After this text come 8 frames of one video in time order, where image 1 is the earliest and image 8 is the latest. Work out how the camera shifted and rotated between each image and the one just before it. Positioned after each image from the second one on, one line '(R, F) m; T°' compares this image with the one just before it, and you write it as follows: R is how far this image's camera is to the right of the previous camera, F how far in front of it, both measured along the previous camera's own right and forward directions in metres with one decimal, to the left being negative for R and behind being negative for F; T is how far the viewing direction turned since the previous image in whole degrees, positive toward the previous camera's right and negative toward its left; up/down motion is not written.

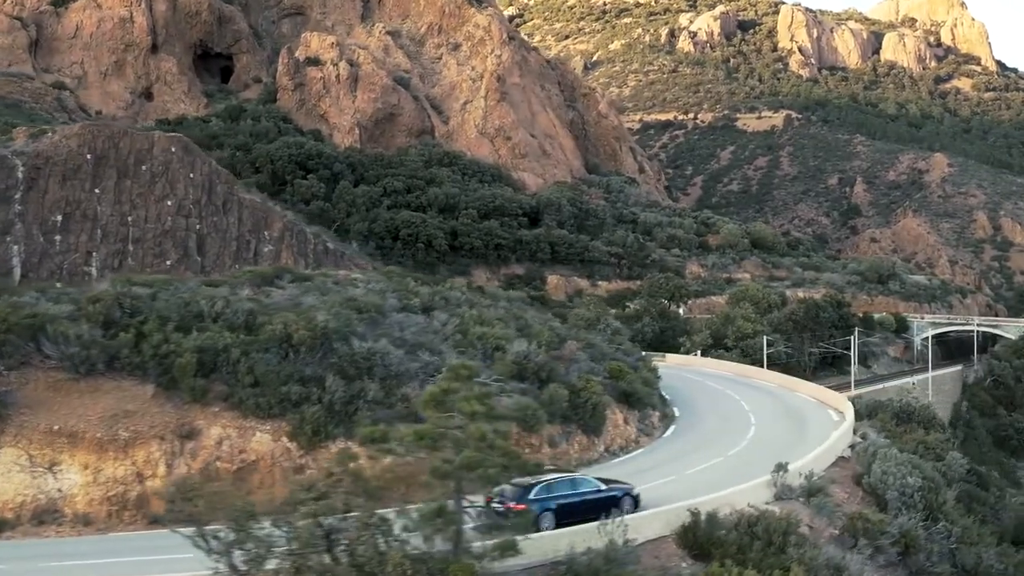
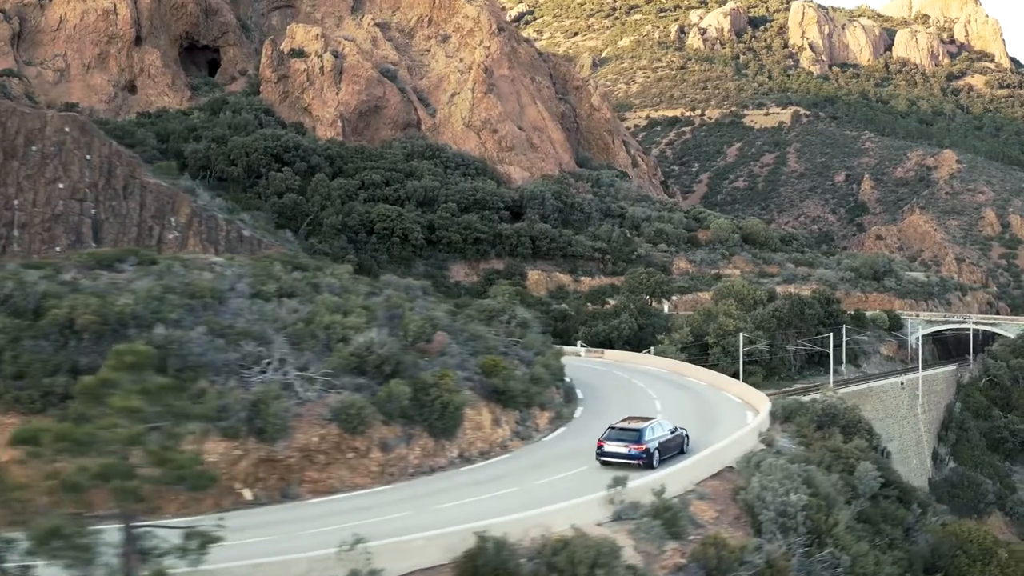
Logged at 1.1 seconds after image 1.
(+1.4, +1.9) m; -1°
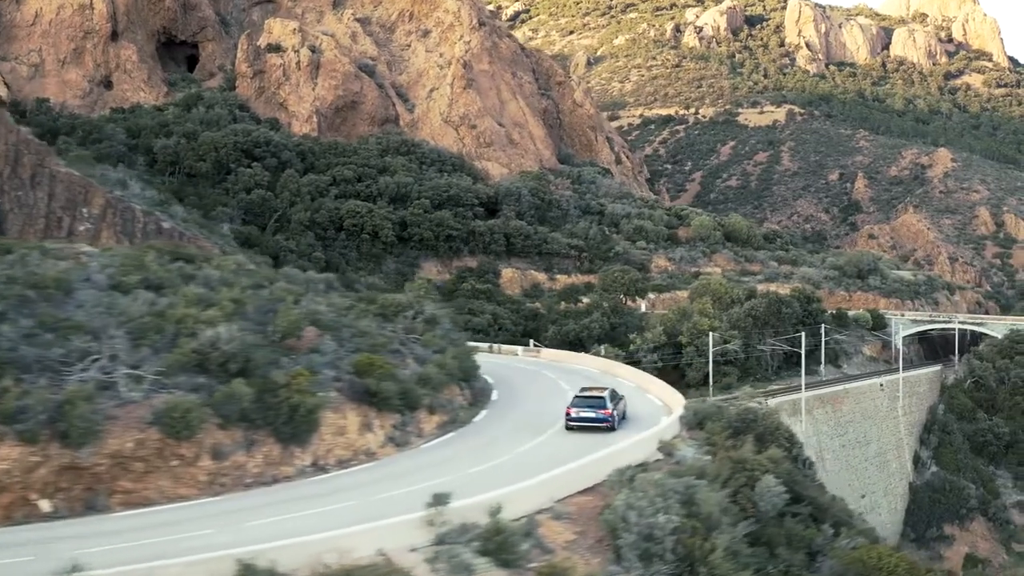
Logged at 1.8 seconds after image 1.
(+1.0, +1.3) m; 0°
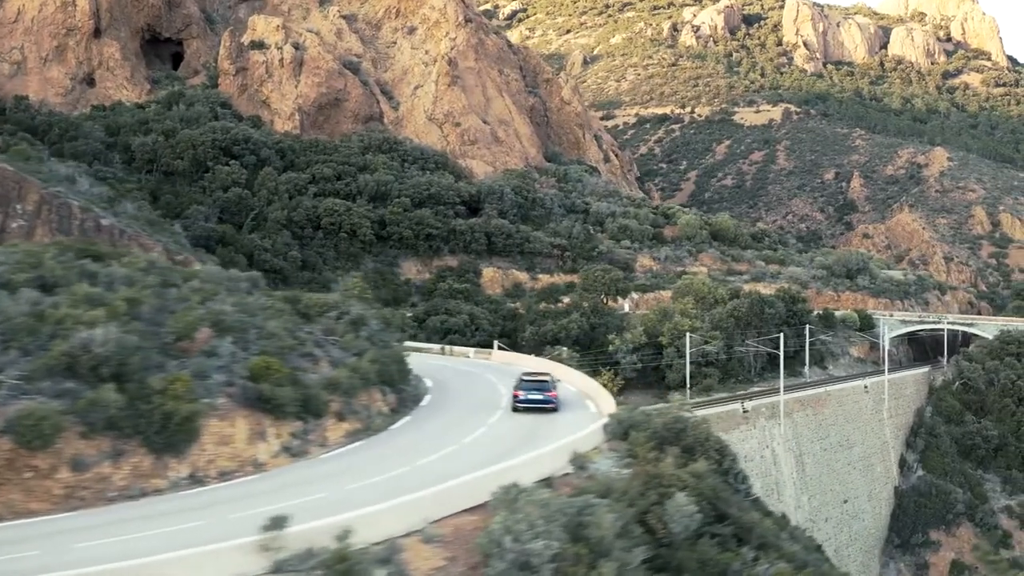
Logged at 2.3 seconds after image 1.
(+0.7, +0.9) m; 0°
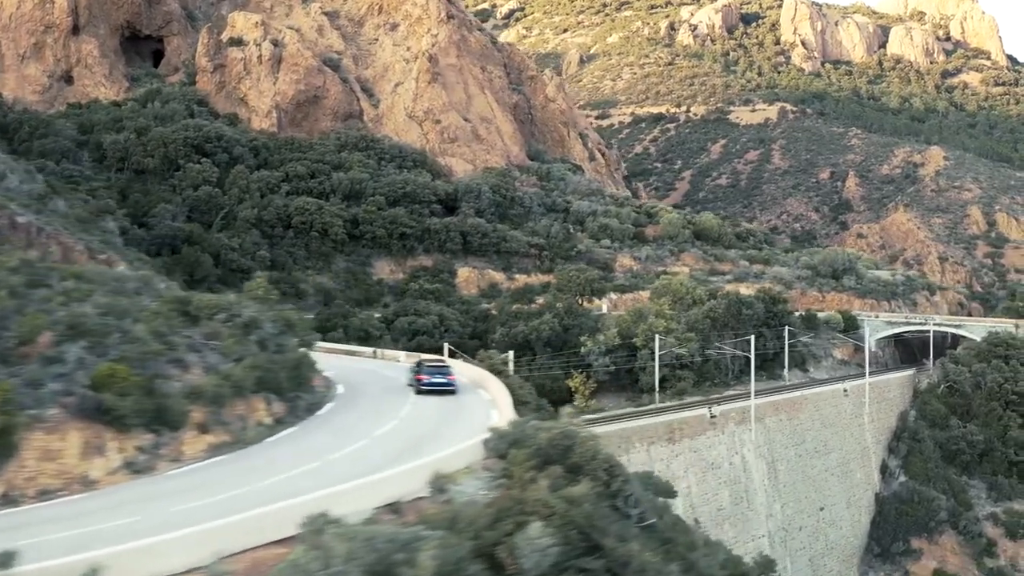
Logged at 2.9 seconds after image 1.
(+0.9, +1.1) m; 0°
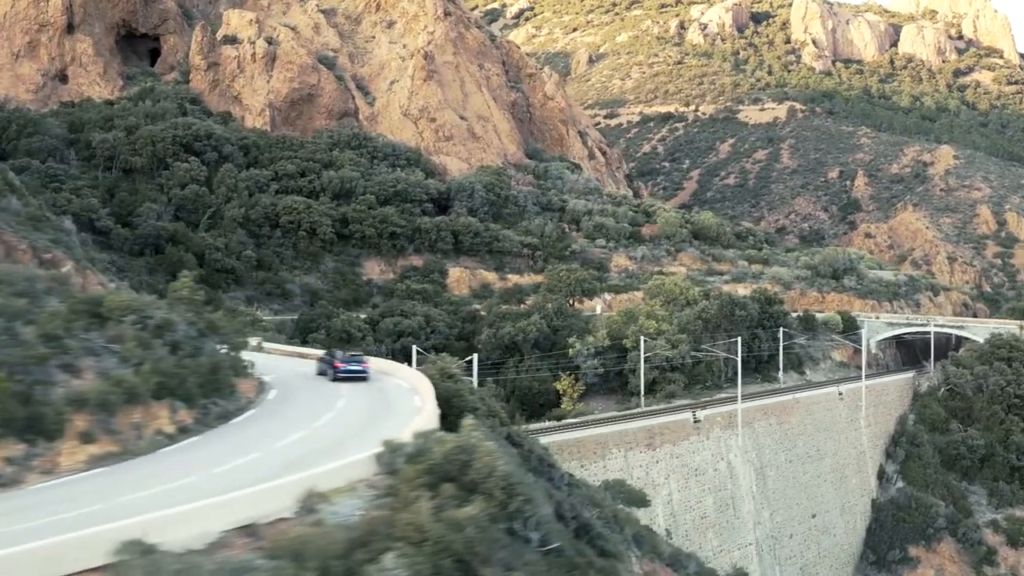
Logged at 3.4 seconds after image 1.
(+0.8, +0.9) m; -1°
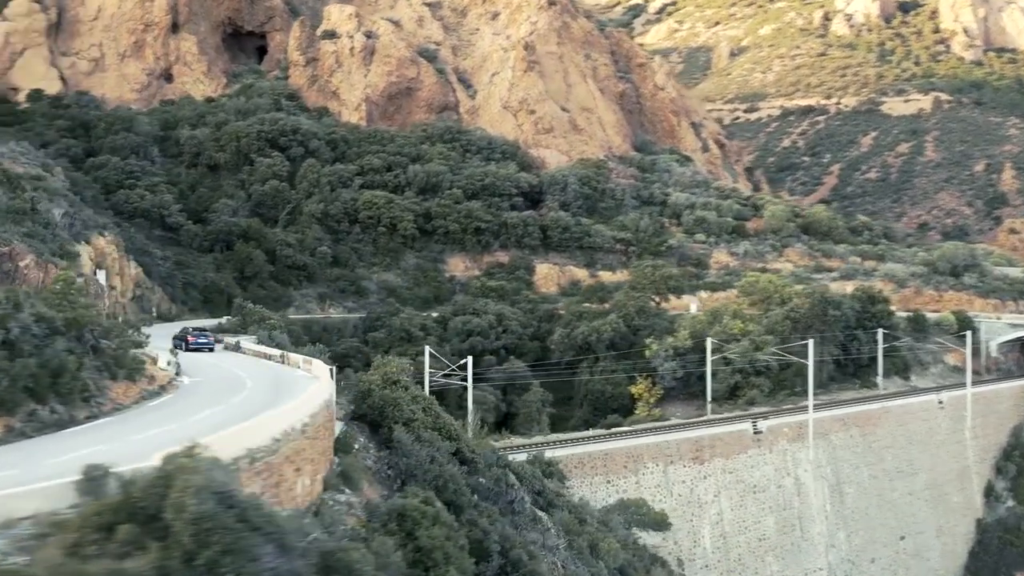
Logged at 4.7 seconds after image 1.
(+2.0, +2.4) m; -6°
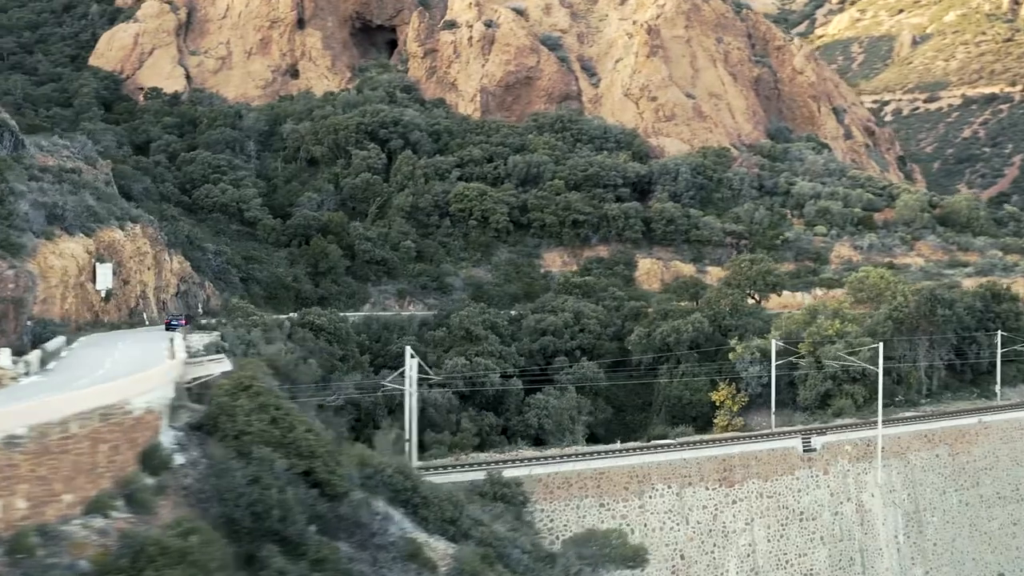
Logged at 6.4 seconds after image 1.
(+2.7, +2.8) m; -8°
